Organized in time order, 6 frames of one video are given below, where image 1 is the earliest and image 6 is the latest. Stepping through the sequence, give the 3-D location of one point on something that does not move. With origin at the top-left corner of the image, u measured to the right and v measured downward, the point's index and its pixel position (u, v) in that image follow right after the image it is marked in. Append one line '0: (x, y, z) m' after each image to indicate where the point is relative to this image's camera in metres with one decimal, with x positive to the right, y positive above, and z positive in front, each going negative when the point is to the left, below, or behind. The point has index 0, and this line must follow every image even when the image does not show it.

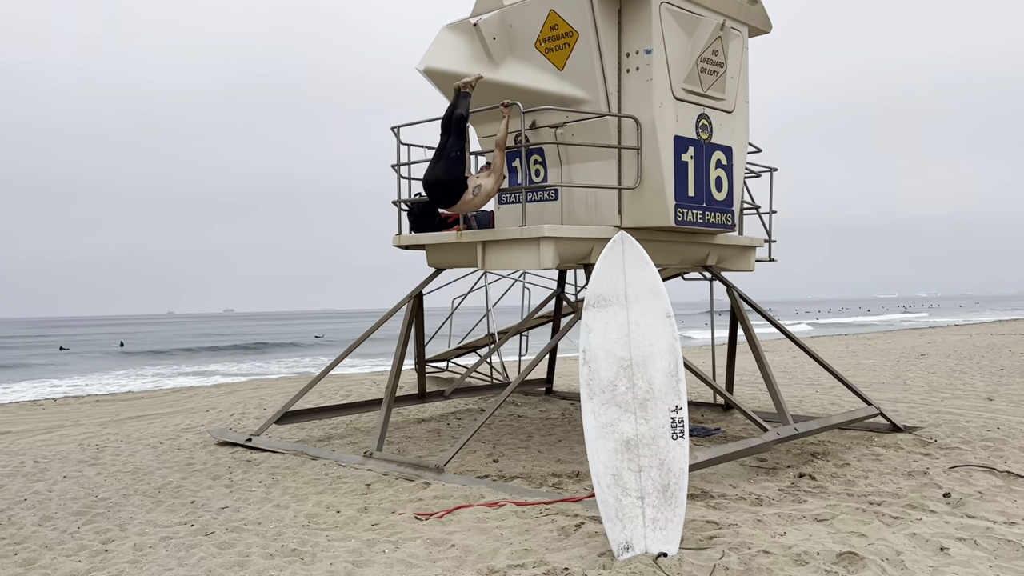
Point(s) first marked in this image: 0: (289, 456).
0: (-1.8, -1.3, +6.8) m
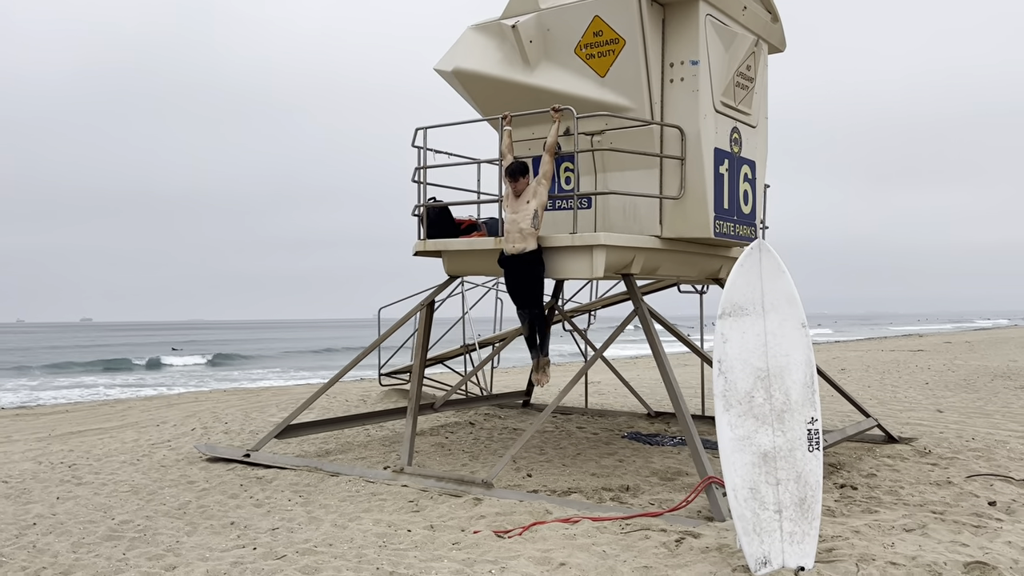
0: (-1.6, -1.4, +6.4) m
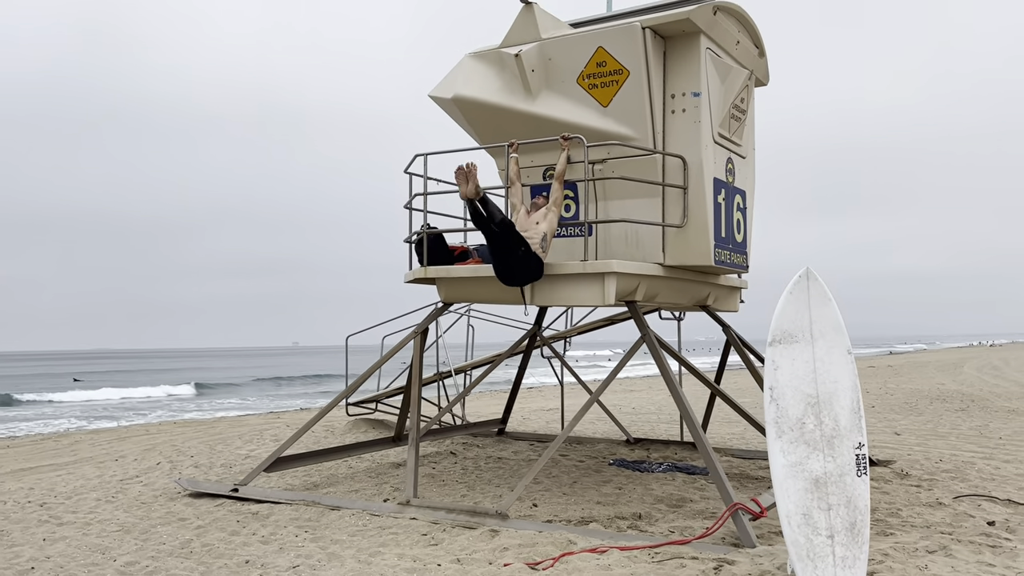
0: (-1.5, -1.6, +6.1) m
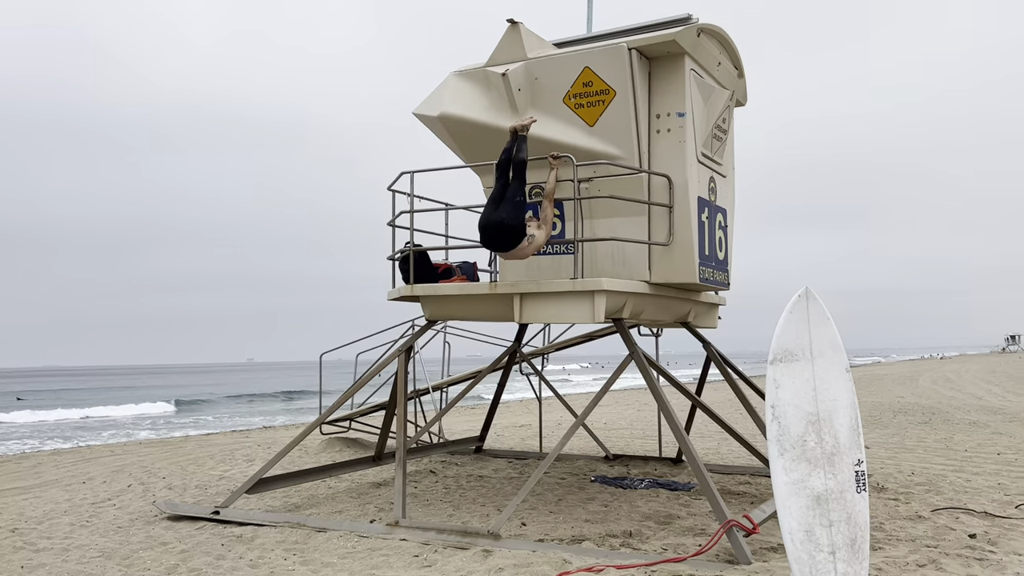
0: (-1.6, -1.7, +6.0) m
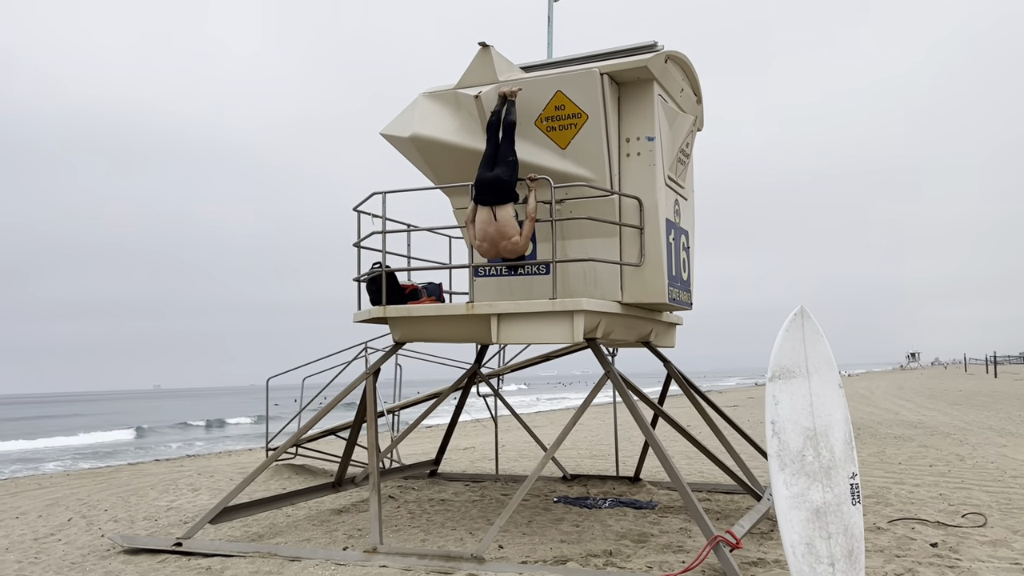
0: (-1.8, -1.9, +5.9) m
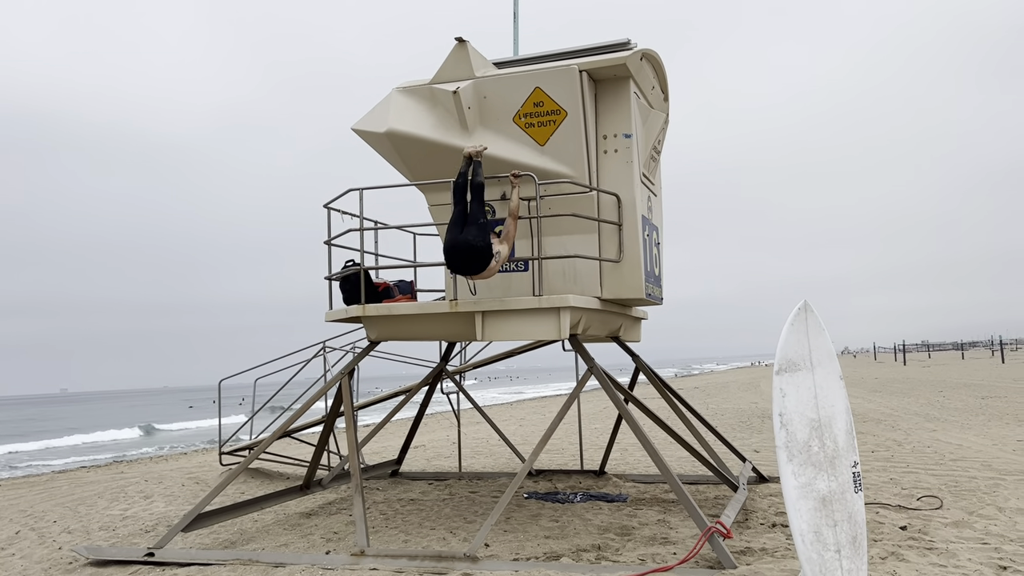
0: (-1.8, -1.9, +5.7) m
